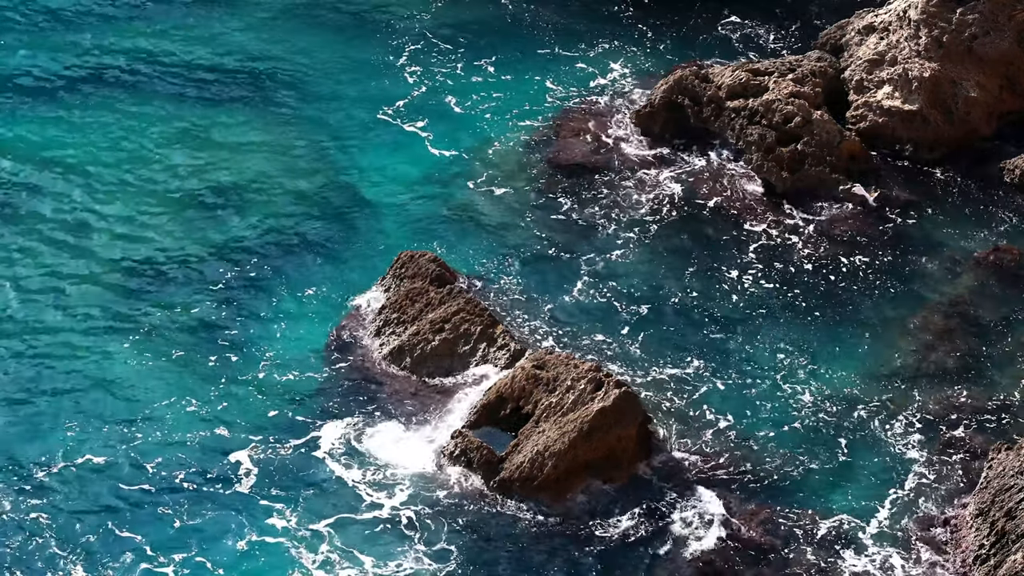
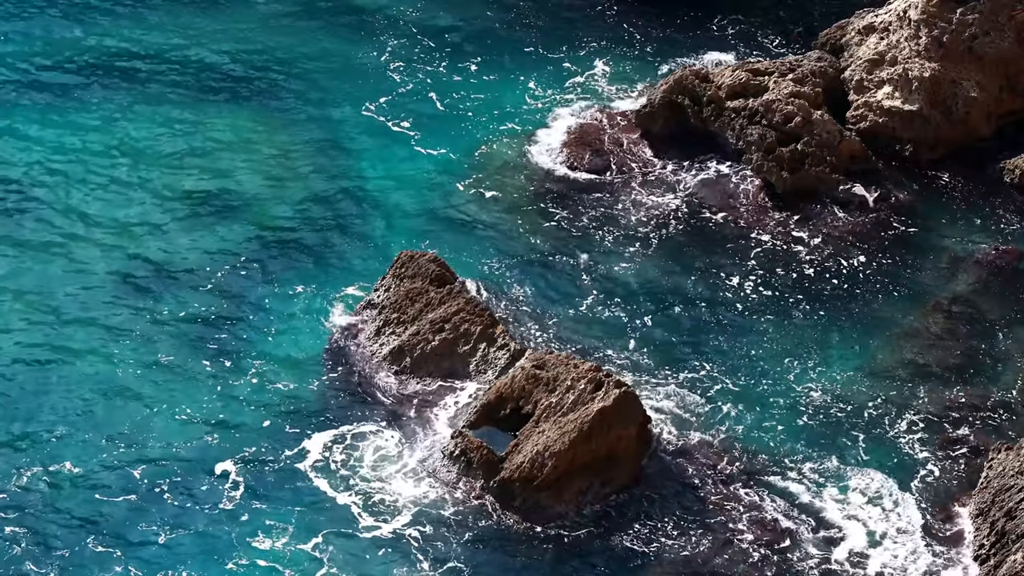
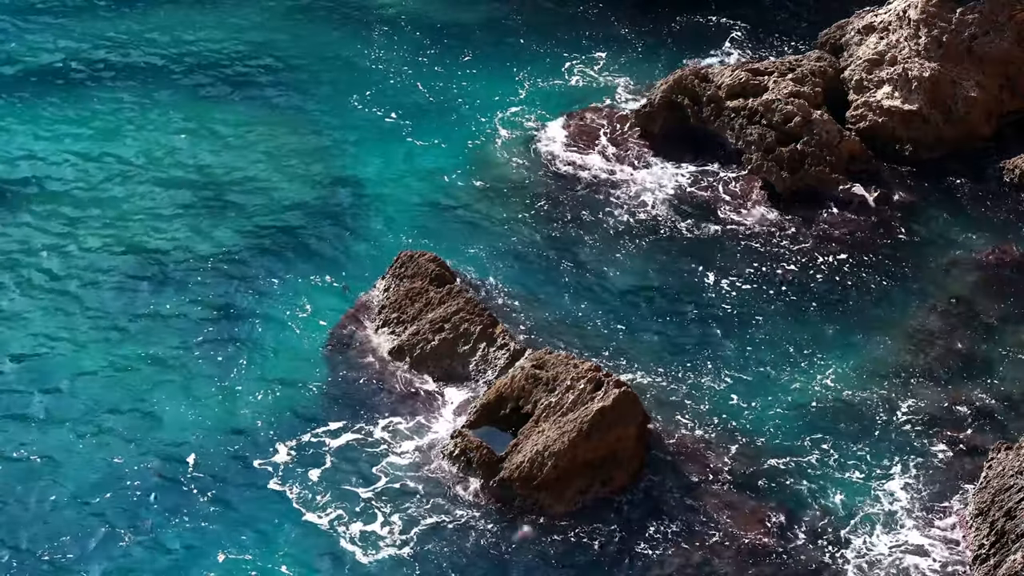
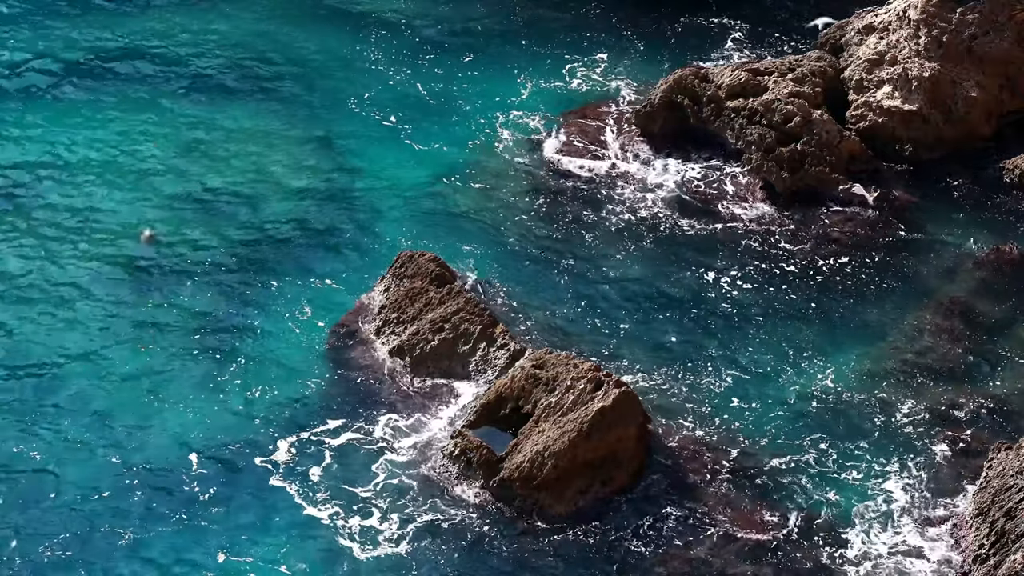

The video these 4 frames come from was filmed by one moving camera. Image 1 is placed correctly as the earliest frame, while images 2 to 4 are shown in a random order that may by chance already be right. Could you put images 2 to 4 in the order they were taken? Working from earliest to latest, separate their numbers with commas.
2, 4, 3
